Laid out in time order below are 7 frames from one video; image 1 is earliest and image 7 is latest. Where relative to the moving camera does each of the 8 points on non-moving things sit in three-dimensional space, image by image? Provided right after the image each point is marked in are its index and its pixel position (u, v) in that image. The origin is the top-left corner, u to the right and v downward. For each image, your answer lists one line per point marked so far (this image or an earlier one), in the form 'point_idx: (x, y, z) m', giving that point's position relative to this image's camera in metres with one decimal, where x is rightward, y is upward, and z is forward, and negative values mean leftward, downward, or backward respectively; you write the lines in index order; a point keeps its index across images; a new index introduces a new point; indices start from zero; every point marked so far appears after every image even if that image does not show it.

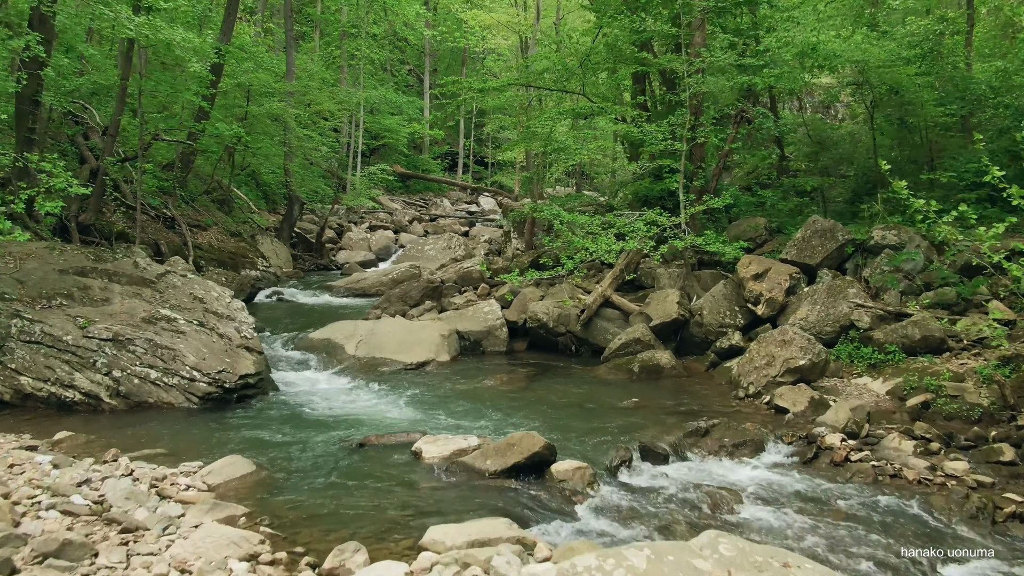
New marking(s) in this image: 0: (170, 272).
0: (-4.5, +0.2, +9.1) m
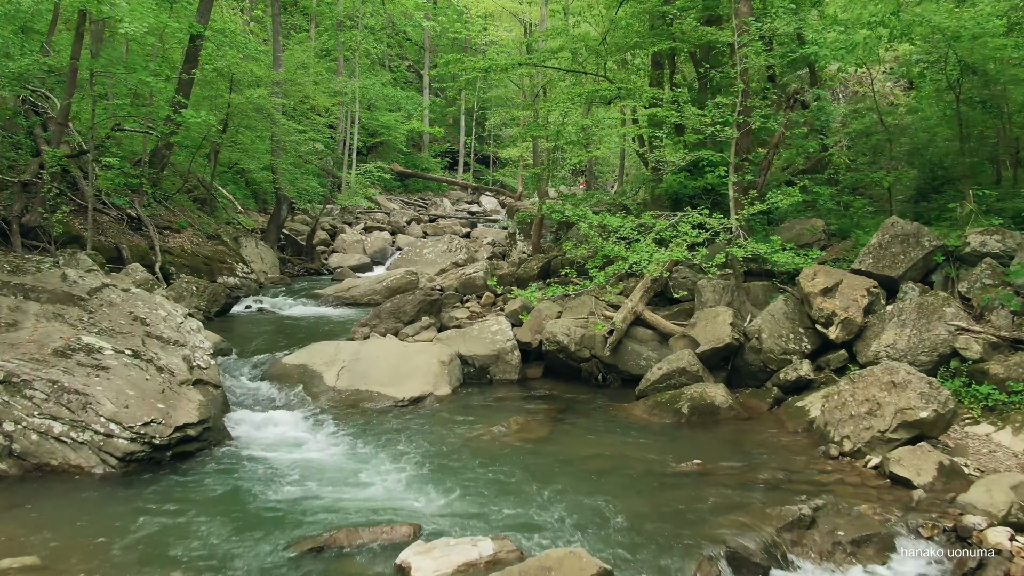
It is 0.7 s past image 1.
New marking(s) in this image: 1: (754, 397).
0: (-4.3, 0.0, +7.5) m
1: (+2.5, -1.1, +7.2) m
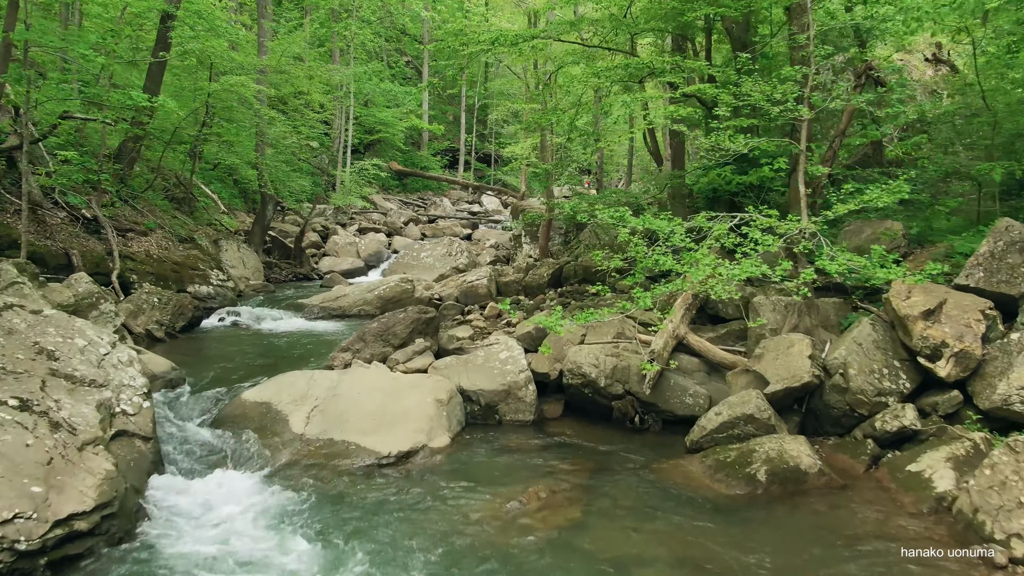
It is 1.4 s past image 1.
0: (-4.2, -0.2, +5.8) m
1: (+2.6, -1.3, +5.6) m
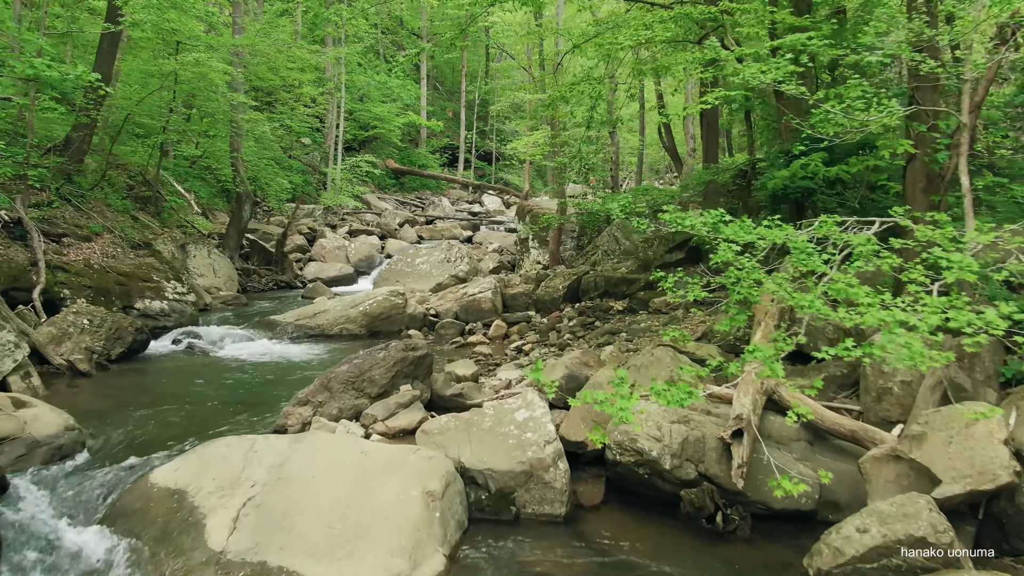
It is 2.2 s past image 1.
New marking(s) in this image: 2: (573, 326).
0: (-4.0, -0.4, +3.8) m
1: (+2.8, -1.6, +3.5) m
2: (+0.9, -0.5, +9.9) m
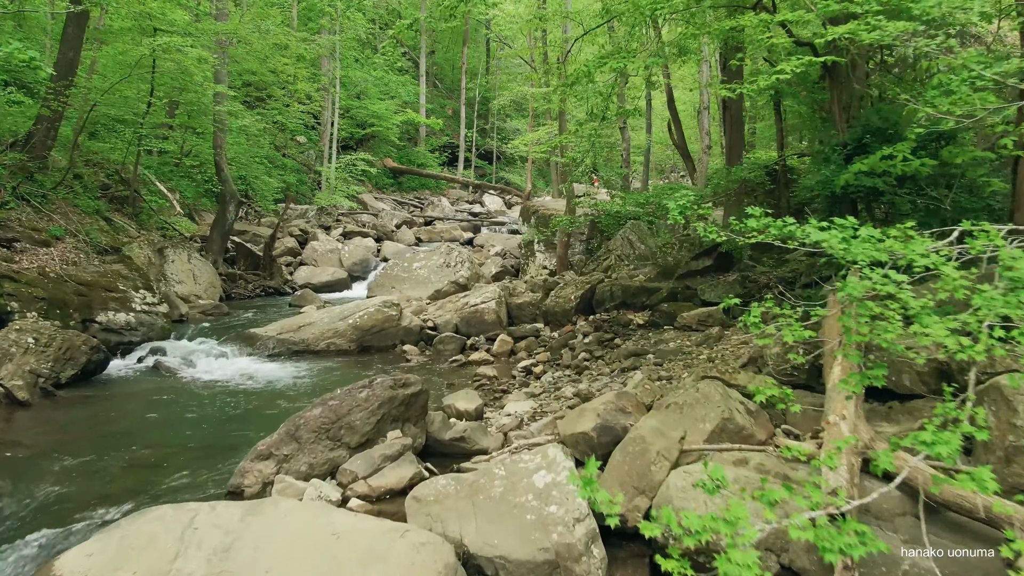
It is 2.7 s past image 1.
0: (-3.9, -0.6, +2.6) m
1: (+2.9, -1.7, +2.4) m
2: (+1.0, -0.7, +8.7) m
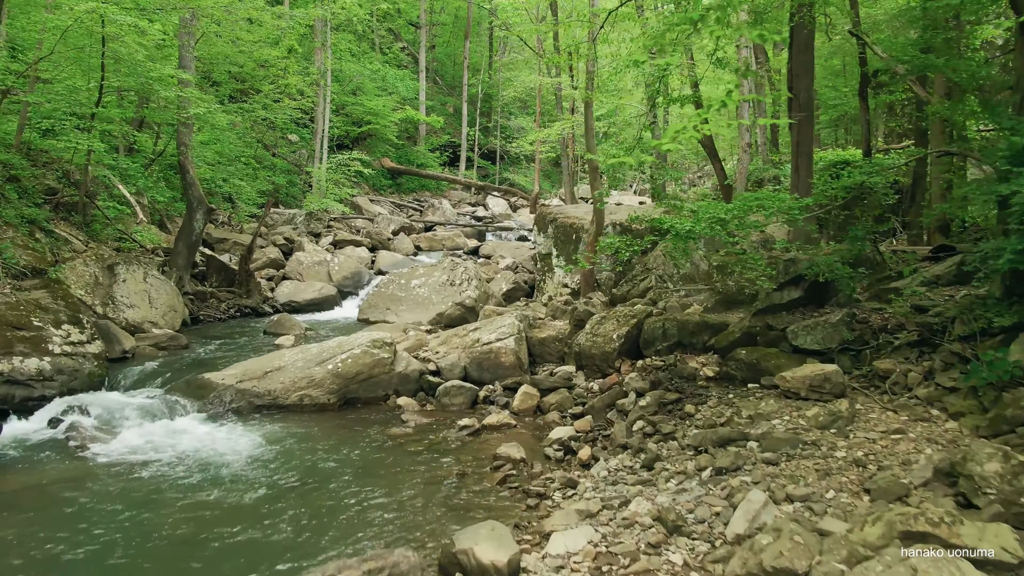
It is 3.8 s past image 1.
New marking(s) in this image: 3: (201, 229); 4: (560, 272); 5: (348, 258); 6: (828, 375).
0: (-3.6, -1.0, +0.4) m
1: (+3.2, -2.1, +0.1) m
2: (+1.2, -1.1, +6.5) m
3: (-6.2, +1.2, +14.1) m
4: (+0.9, +0.3, +13.3) m
5: (-4.0, +0.7, +17.1) m
6: (+2.5, -0.7, +5.6) m
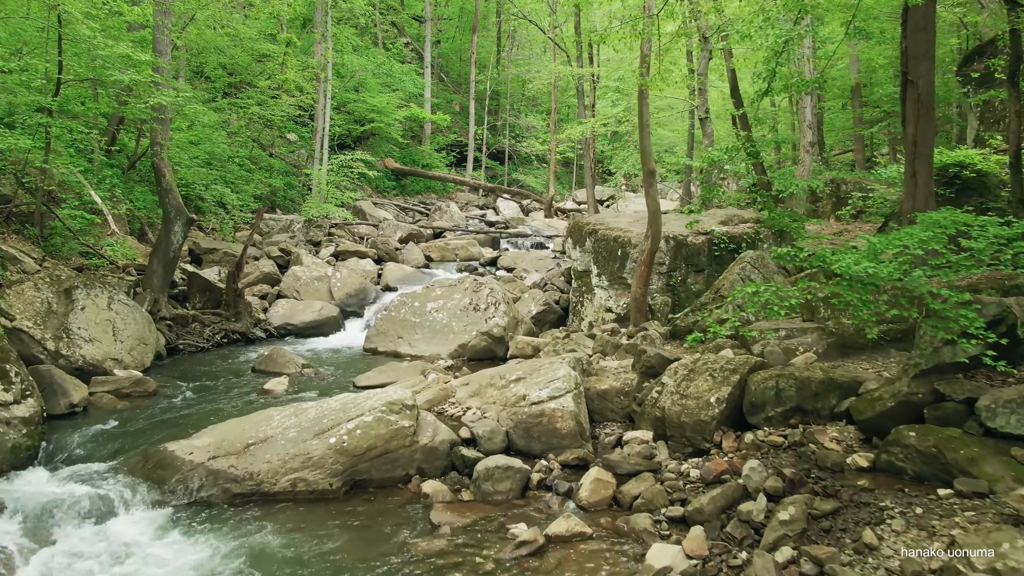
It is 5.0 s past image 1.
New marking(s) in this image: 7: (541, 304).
0: (-3.1, -1.4, -1.6) m
1: (+3.7, -2.5, -1.9) m
2: (+1.8, -1.5, +4.4) m
3: (-5.7, +0.8, +12.1) m
4: (+1.5, -0.1, +11.2) m
5: (-3.5, +0.3, +15.1) m
6: (+3.1, -1.1, +3.6) m
7: (+0.5, -0.3, +12.3) m
